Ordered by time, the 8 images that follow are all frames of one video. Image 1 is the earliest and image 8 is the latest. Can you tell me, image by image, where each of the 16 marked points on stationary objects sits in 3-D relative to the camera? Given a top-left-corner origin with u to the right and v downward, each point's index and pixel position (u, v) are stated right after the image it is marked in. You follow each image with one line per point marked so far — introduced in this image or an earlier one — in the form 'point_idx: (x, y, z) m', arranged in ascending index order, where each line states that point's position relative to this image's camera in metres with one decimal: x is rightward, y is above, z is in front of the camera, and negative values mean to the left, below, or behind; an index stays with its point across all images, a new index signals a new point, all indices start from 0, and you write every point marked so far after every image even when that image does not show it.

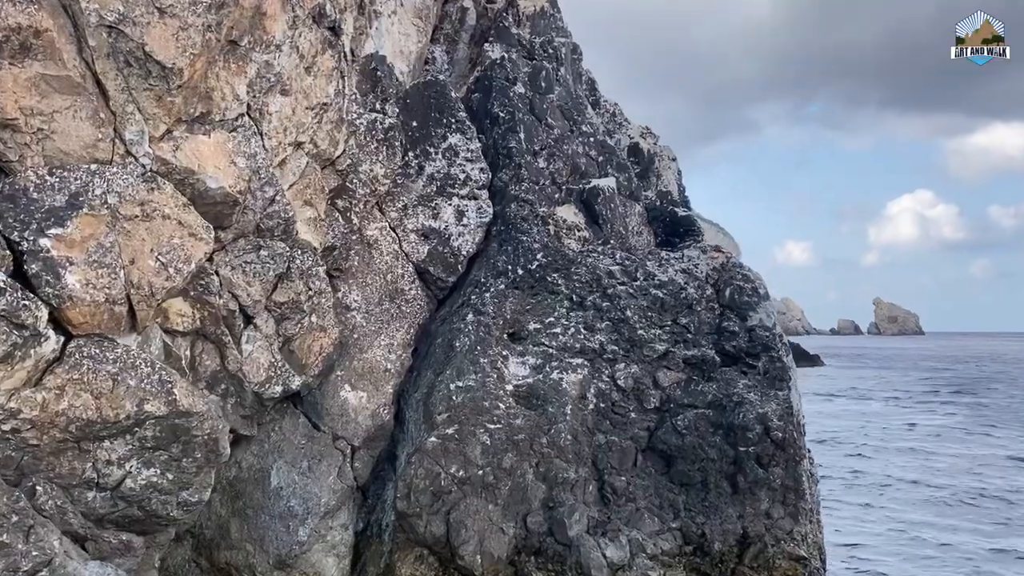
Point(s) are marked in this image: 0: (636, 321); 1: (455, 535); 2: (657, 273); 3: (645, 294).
0: (+1.4, -0.4, +8.7) m
1: (-0.6, -2.3, +7.4) m
2: (+1.7, +0.2, +9.0) m
3: (+1.5, -0.1, +8.9) m
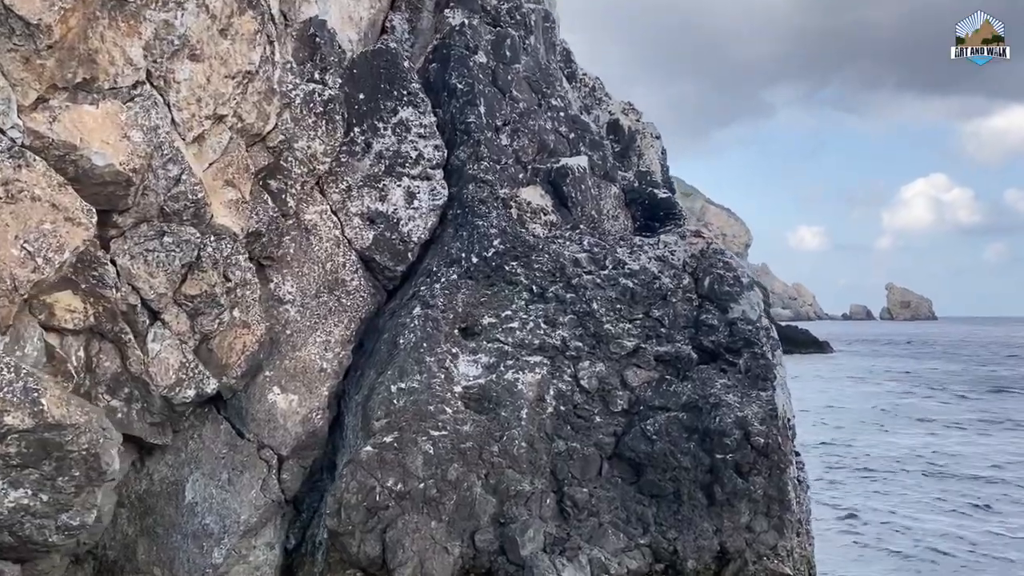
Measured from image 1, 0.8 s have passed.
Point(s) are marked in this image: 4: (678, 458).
0: (+0.9, -0.3, +7.8) m
1: (-1.0, -2.3, +6.6) m
2: (+1.2, +0.3, +8.2) m
3: (+1.0, 0.0, +8.0) m
4: (+1.6, -1.6, +7.4) m
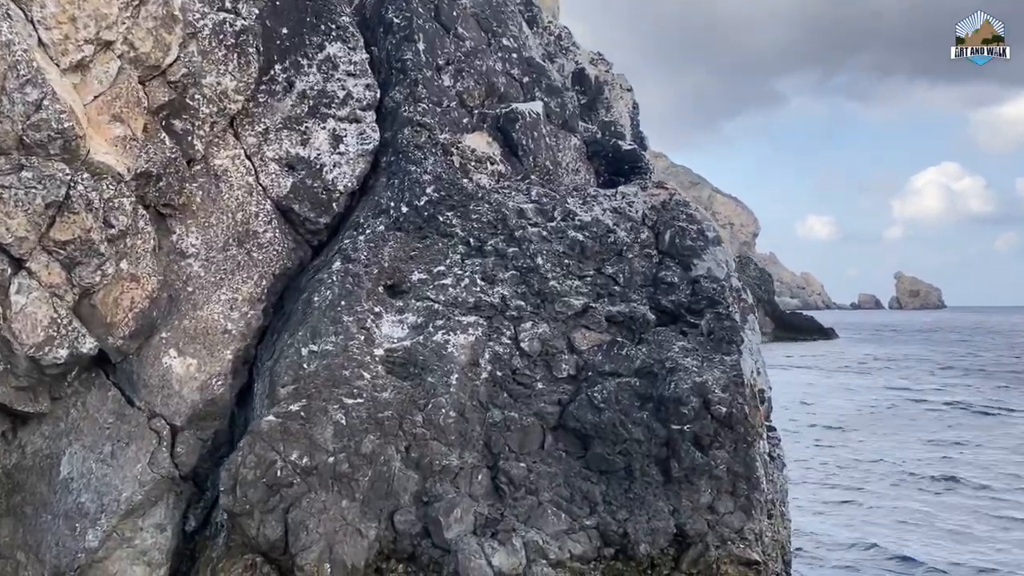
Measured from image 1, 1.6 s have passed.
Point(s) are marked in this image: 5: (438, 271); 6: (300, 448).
0: (+0.3, +0.2, +7.0) m
1: (-1.6, -1.9, +5.8) m
2: (+0.6, +0.7, +7.3) m
3: (+0.5, +0.5, +7.1) m
4: (+1.0, -1.2, +6.6) m
5: (-0.6, +0.1, +6.8) m
6: (-1.6, -1.2, +5.9) m
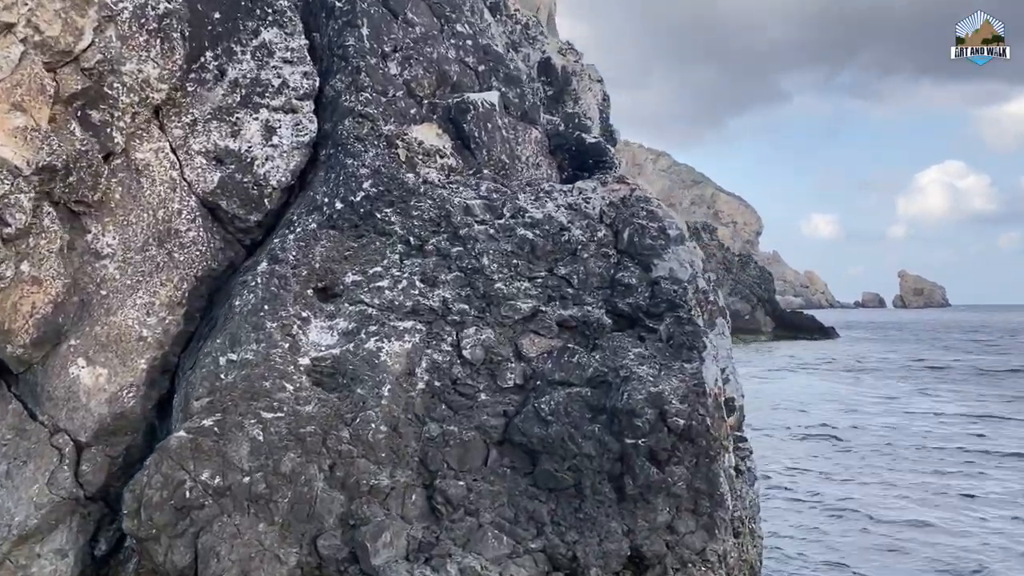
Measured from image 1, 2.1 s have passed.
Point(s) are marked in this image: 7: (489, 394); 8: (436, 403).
0: (-0.1, +0.1, +6.4) m
1: (-2.1, -1.9, +5.3) m
2: (+0.1, +0.7, +6.8) m
3: (0.0, +0.5, +6.6) m
4: (+0.5, -1.2, +6.1) m
5: (-1.1, +0.1, +6.3) m
6: (-2.1, -1.2, +5.4) m
7: (-0.2, -0.8, +6.2) m
8: (-0.6, -0.9, +6.0) m
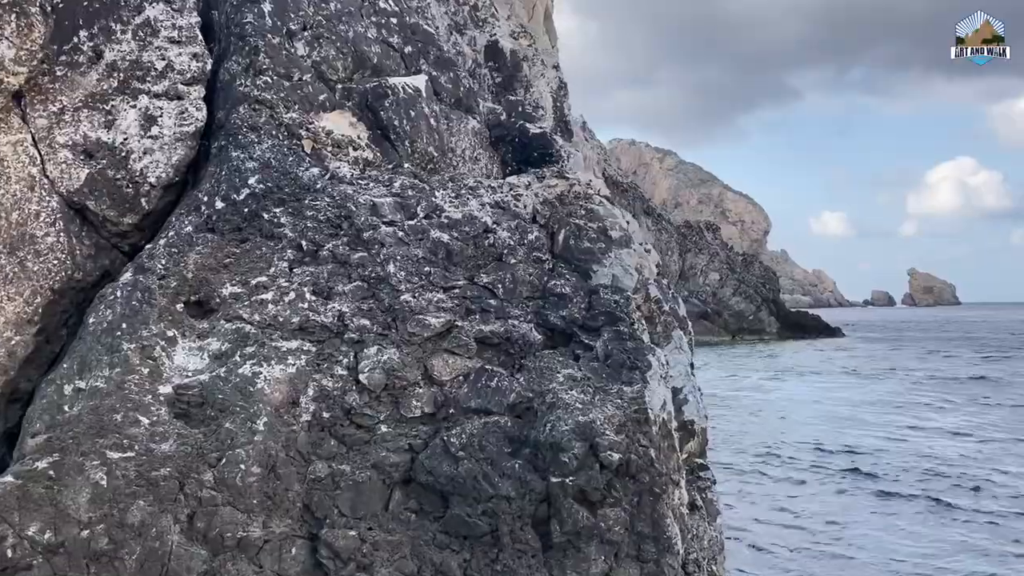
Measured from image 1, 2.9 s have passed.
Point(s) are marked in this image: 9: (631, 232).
0: (-0.8, +0.1, +5.5) m
1: (-2.7, -2.0, +4.4) m
2: (-0.5, +0.6, +5.9) m
3: (-0.7, +0.4, +5.7) m
4: (-0.1, -1.3, +5.2) m
5: (-1.7, 0.0, +5.4) m
6: (-2.7, -1.3, +4.5) m
7: (-0.8, -0.9, +5.3) m
8: (-1.2, -1.0, +5.1) m
9: (+1.0, +0.5, +6.5) m
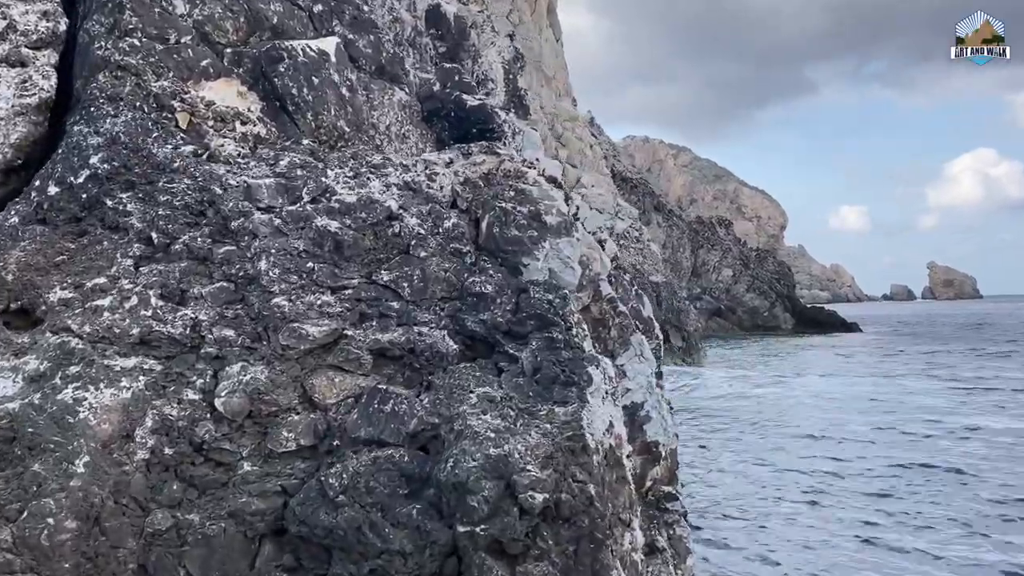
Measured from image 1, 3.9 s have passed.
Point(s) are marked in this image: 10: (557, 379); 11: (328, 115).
0: (-1.3, 0.0, +4.5) m
1: (-3.3, -2.0, +3.4) m
2: (-1.0, +0.6, +4.8) m
3: (-1.2, +0.4, +4.7) m
4: (-0.7, -1.3, +4.1) m
5: (-2.3, 0.0, +4.3) m
6: (-3.3, -1.4, +3.5) m
7: (-1.4, -0.9, +4.2) m
8: (-1.8, -1.0, +4.1) m
9: (+0.4, +0.5, +5.4) m
10: (+0.3, -0.5, +4.5) m
11: (-1.3, +1.2, +5.7) m
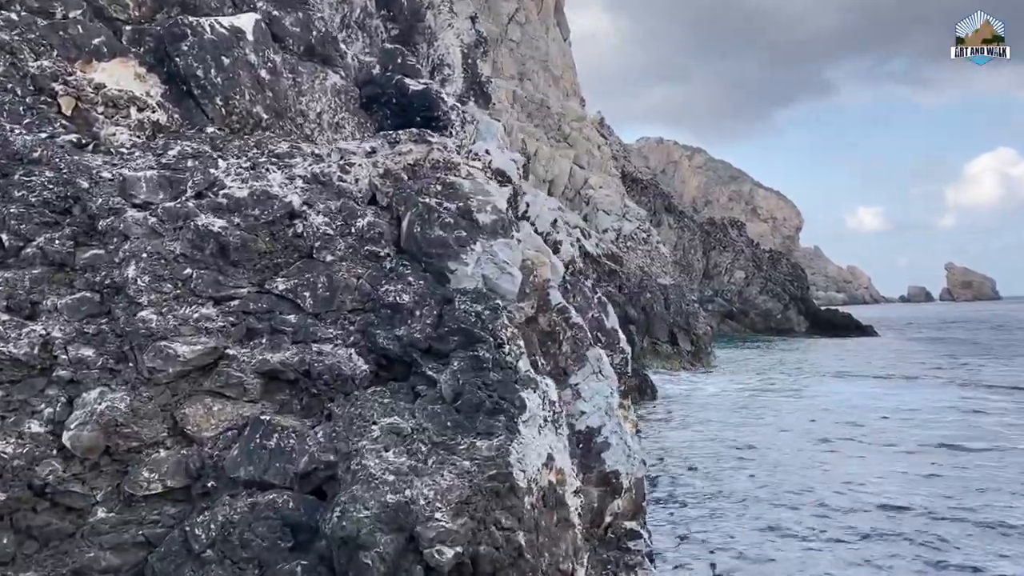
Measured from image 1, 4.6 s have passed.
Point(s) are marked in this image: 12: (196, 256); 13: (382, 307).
0: (-1.8, 0.0, +3.8) m
1: (-3.7, -2.1, +2.7) m
2: (-1.5, +0.6, +4.1) m
3: (-1.6, +0.3, +4.0) m
4: (-1.1, -1.3, +3.4) m
5: (-2.7, 0.0, +3.6) m
6: (-3.7, -1.4, +2.8) m
7: (-1.8, -1.0, +3.5) m
8: (-2.2, -1.0, +3.4) m
9: (0.0, +0.4, +4.7) m
10: (-0.2, -0.6, +3.8) m
11: (-1.7, +1.2, +5.0) m
12: (-1.6, +0.2, +3.9) m
13: (-0.7, -0.1, +4.0) m
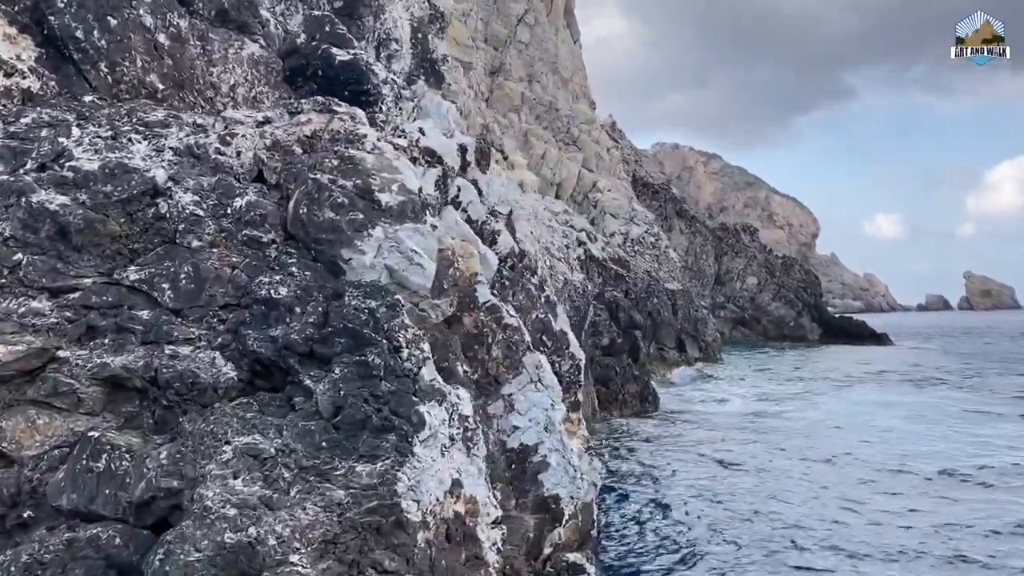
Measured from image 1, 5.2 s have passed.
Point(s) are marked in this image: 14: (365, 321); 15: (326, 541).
0: (-2.2, 0.0, +3.2) m
1: (-4.2, -2.0, +2.1) m
2: (-1.9, +0.6, +3.5) m
3: (-2.1, +0.4, +3.3) m
4: (-1.5, -1.3, +2.7) m
5: (-3.2, 0.0, +3.0) m
6: (-4.2, -1.3, +2.2) m
7: (-2.2, -0.9, +2.9) m
8: (-2.6, -1.0, +2.8) m
9: (-0.4, +0.5, +4.1) m
10: (-0.6, -0.5, +3.2) m
11: (-2.1, +1.2, +4.4) m
12: (-2.0, +0.2, +3.3) m
13: (-1.1, -0.1, +3.4) m
14: (-0.6, -0.1, +3.3) m
15: (-0.7, -0.9, +2.9) m
